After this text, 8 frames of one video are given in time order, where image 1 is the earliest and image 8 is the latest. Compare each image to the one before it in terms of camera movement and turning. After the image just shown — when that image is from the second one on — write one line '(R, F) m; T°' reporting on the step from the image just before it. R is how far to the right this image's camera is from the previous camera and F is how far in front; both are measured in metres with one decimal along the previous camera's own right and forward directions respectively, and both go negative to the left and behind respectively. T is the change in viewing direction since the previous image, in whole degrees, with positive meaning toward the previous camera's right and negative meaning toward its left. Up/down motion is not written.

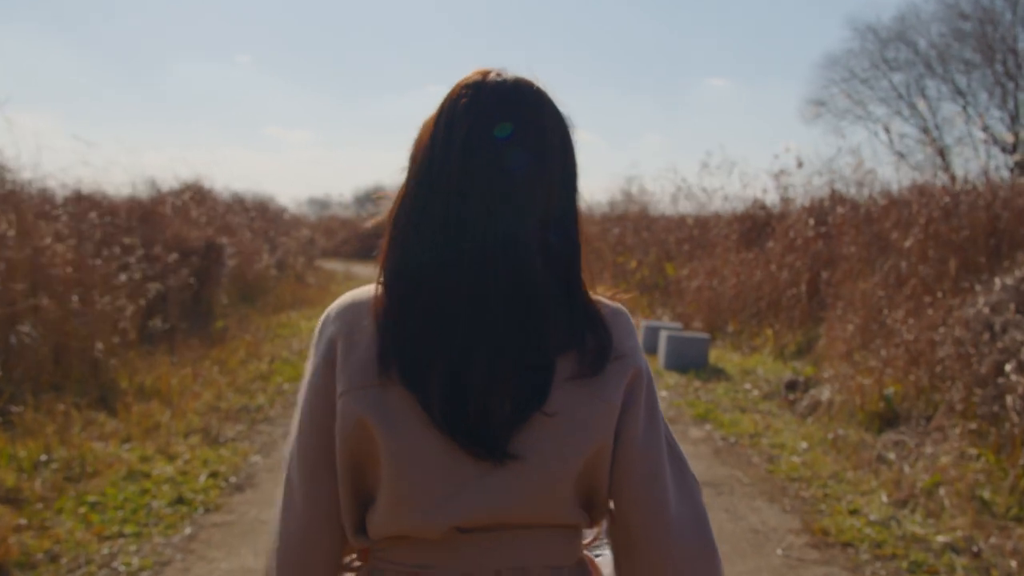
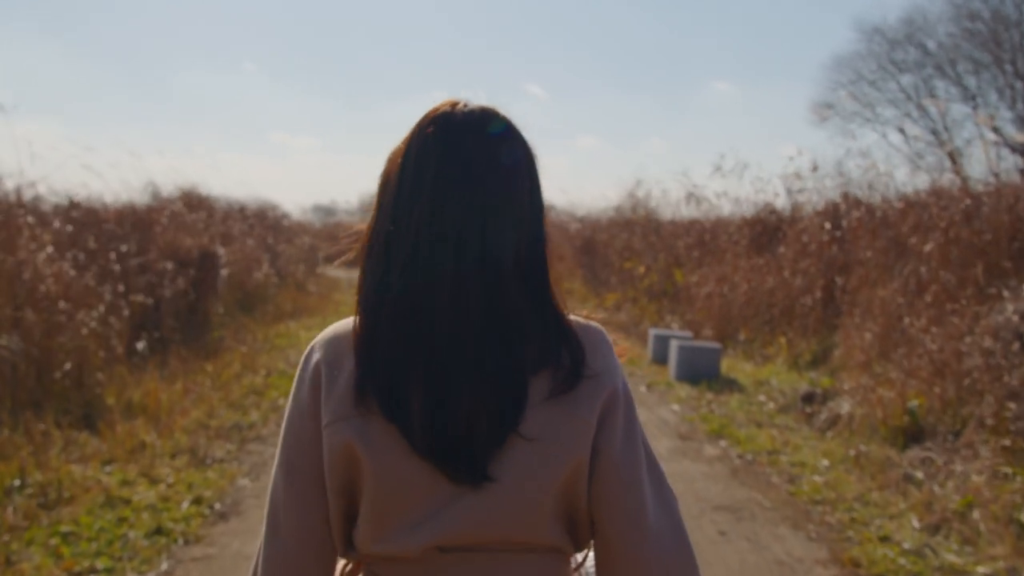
(0.0, +0.4) m; 0°
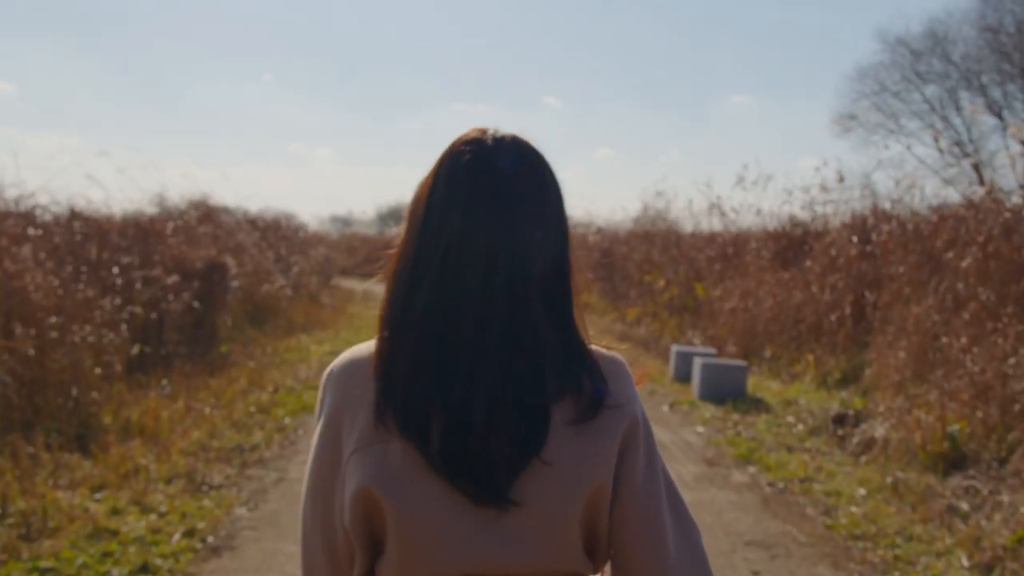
(0.0, +0.4) m; -1°
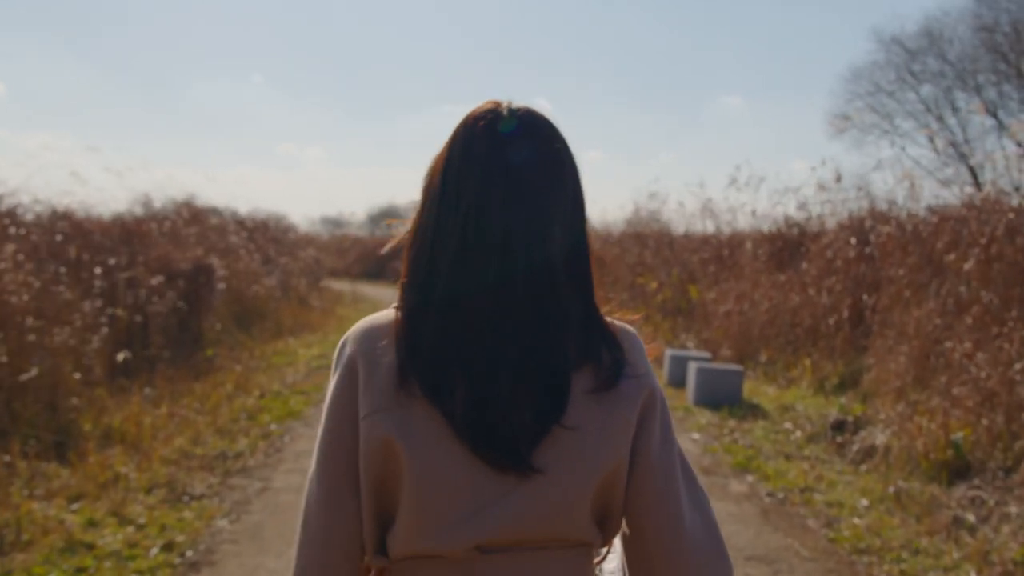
(0.0, +0.2) m; 0°
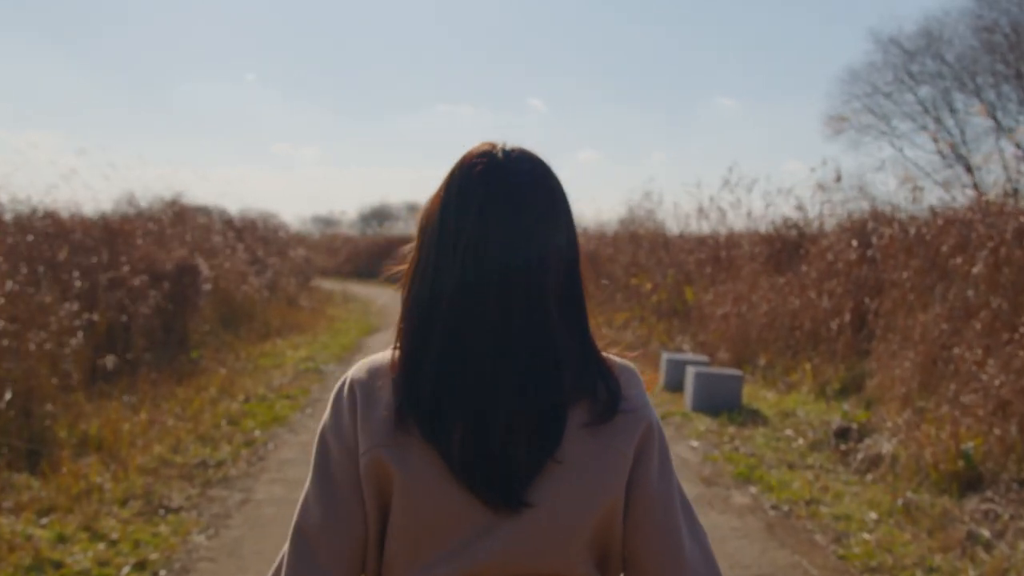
(0.0, +0.3) m; 0°
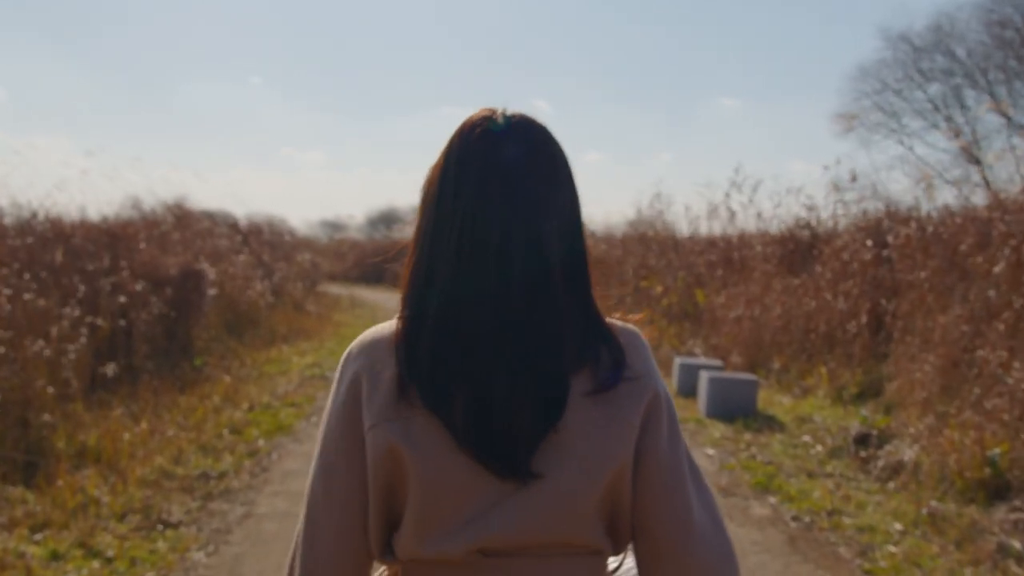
(0.0, +0.2) m; 0°
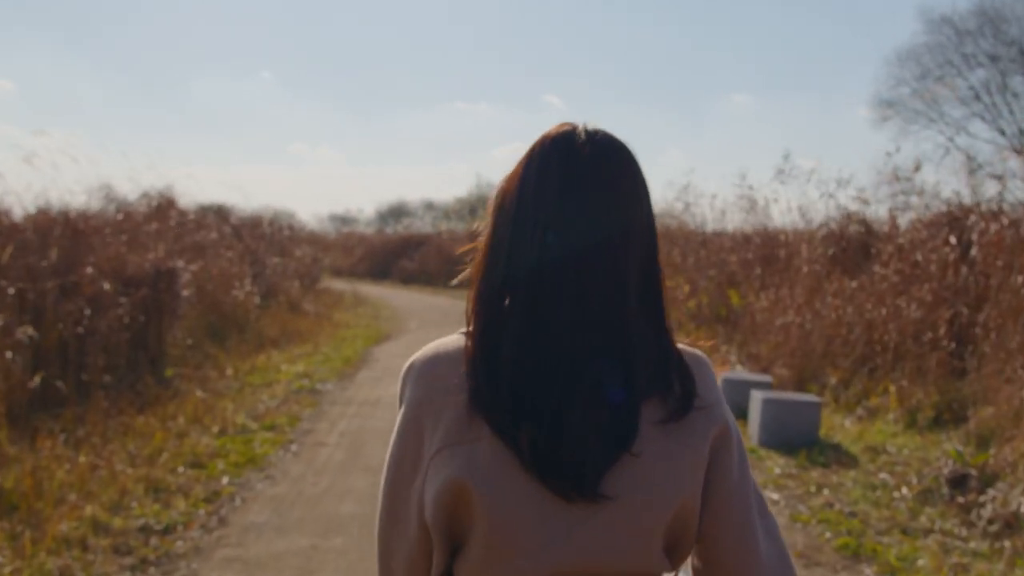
(-0.1, +1.5) m; -1°
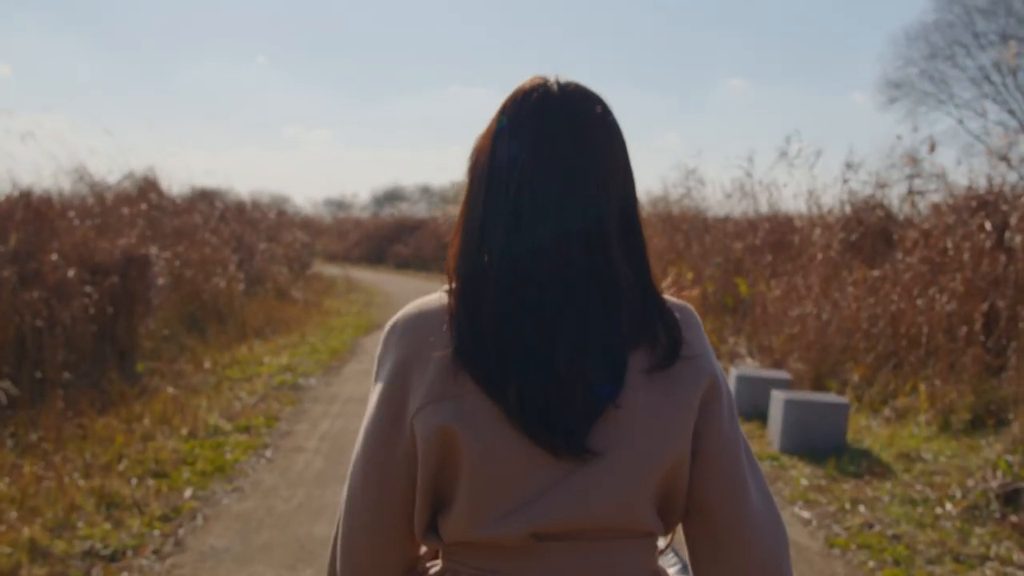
(0.0, +0.7) m; 0°
